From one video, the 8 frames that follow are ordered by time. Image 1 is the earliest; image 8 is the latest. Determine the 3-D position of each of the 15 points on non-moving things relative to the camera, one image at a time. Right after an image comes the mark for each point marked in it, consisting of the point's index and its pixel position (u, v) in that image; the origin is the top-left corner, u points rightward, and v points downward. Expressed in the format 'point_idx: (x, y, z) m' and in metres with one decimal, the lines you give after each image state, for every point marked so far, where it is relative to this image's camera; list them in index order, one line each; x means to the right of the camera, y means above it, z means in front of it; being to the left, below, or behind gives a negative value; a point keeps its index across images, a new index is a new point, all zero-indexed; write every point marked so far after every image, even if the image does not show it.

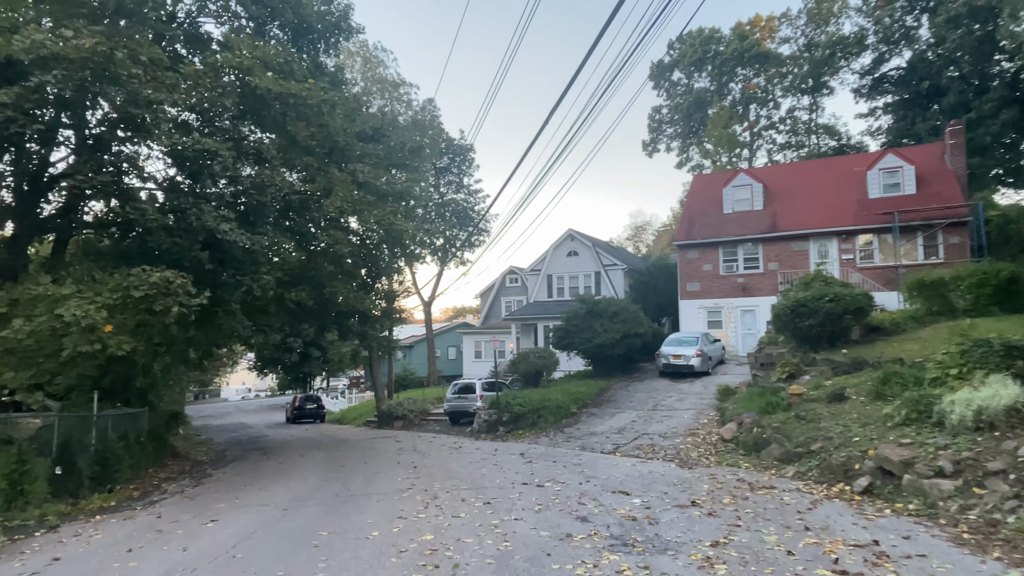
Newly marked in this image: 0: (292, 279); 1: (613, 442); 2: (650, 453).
0: (-6.7, +0.3, +17.8) m
1: (+3.1, -4.7, +18.1) m
2: (+3.8, -4.6, +16.5) m
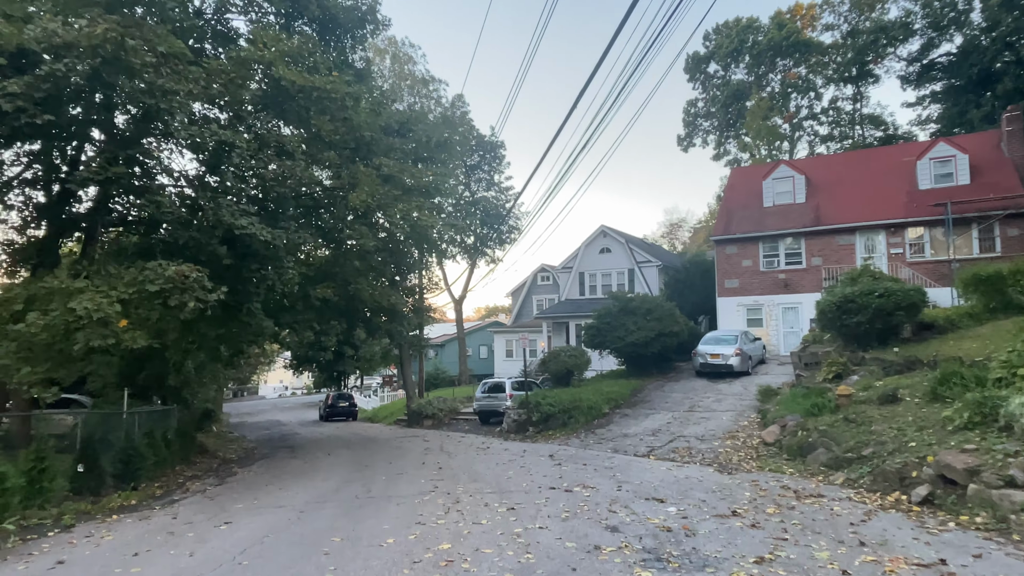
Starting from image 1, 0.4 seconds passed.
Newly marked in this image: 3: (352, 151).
0: (-5.8, +0.4, +17.6) m
1: (+3.9, -4.6, +17.3) m
2: (+4.6, -4.5, +15.6) m
3: (-4.7, +4.0, +17.5) m
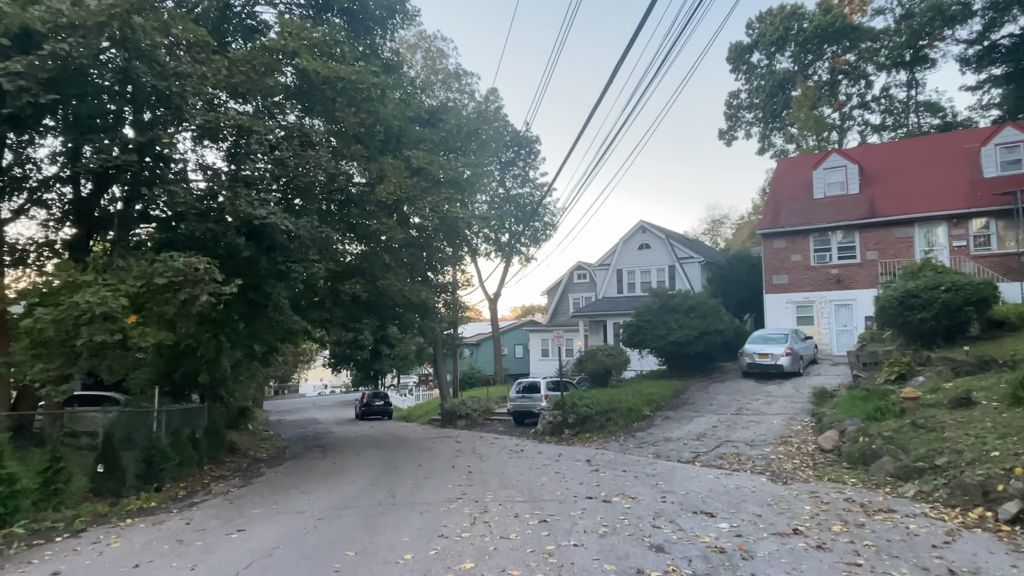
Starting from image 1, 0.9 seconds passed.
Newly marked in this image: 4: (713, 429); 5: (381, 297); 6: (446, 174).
0: (-4.9, +0.5, +17.1) m
1: (+4.9, -4.5, +16.2) m
2: (+5.4, -4.3, +14.5) m
3: (-3.7, +4.1, +16.9) m
4: (+6.1, -4.3, +18.2) m
5: (-4.0, -0.3, +18.1) m
6: (-2.0, +3.5, +17.8) m
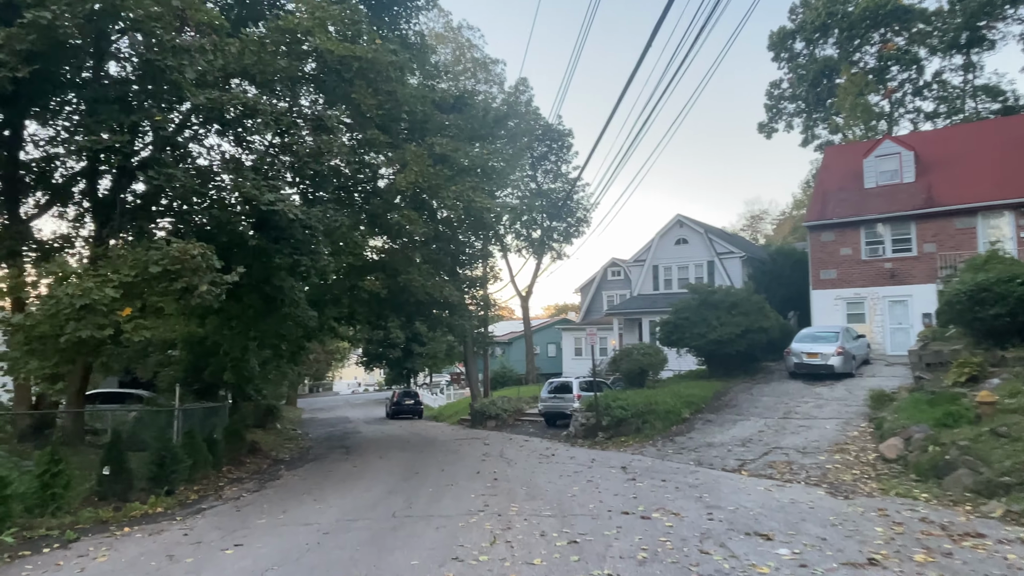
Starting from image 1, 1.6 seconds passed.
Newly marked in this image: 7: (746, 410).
0: (-4.1, +0.6, +16.3) m
1: (+5.6, -4.3, +14.9) m
2: (+6.1, -4.1, +13.2) m
3: (-3.0, +4.3, +16.1) m
4: (+7.0, -4.2, +16.9) m
5: (-3.2, -0.1, +17.3) m
6: (-1.2, +3.6, +16.9) m
7: (+7.7, -4.0, +19.5) m
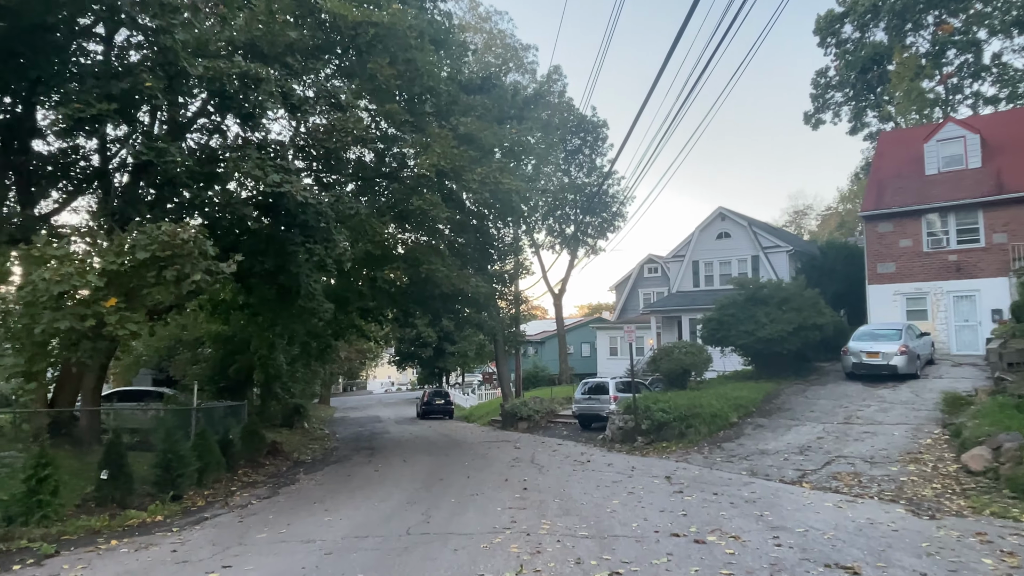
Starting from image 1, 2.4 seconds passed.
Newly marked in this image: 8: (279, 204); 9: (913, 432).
0: (-3.3, +0.8, +15.3) m
1: (+6.3, -4.1, +13.3) m
2: (+6.7, -3.9, +11.6) m
3: (-2.2, +4.5, +15.0) m
4: (+7.8, -3.9, +15.3) m
5: (-2.3, 0.0, +16.3) m
6: (-0.4, +3.8, +15.7) m
7: (+8.7, -3.8, +17.8) m
8: (-4.4, +1.6, +11.2) m
9: (+10.4, -3.7, +15.4) m
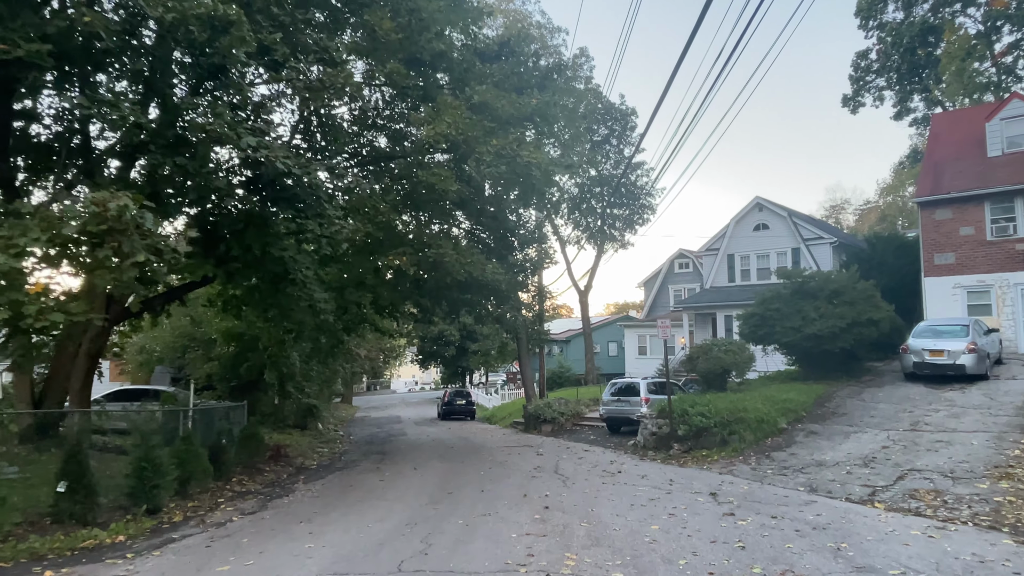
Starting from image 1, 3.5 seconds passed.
0: (-2.8, +1.1, +13.9) m
1: (+6.7, -3.8, +11.4) m
2: (+7.0, -3.6, +9.7) m
3: (-1.7, +4.7, +13.5) m
4: (+8.3, -3.7, +13.3) m
5: (-1.8, +0.3, +14.8) m
6: (+0.1, +4.1, +14.1) m
7: (+9.2, -3.5, +15.9) m
8: (-4.1, +1.8, +9.8) m
9: (+10.8, -3.4, +13.3) m
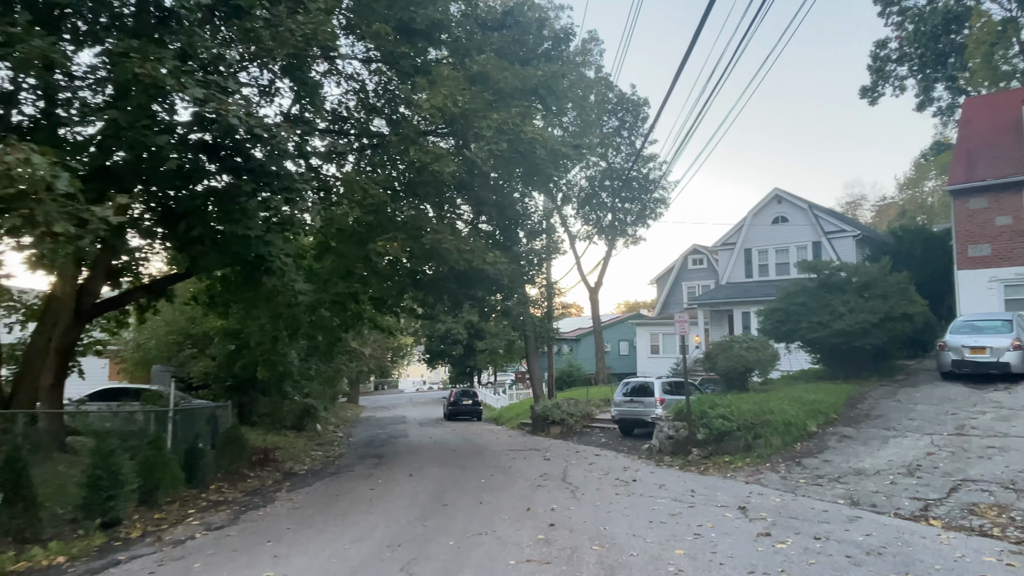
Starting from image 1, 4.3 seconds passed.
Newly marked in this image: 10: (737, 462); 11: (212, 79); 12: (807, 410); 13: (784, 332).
0: (-2.7, +1.3, +12.7) m
1: (+6.8, -3.6, +10.1) m
2: (+7.0, -3.4, +8.4) m
3: (-1.7, +4.9, +12.3) m
4: (+8.4, -3.4, +11.9) m
5: (-1.7, +0.5, +13.6) m
6: (+0.2, +4.3, +12.9) m
7: (+9.3, -3.3, +14.5) m
8: (-4.1, +2.0, +8.6) m
9: (+10.9, -3.2, +11.9) m
10: (+5.1, -4.0, +13.6) m
11: (-4.0, +2.8, +8.4) m
12: (+7.5, -3.1, +15.1) m
13: (+8.8, -1.4, +19.3) m
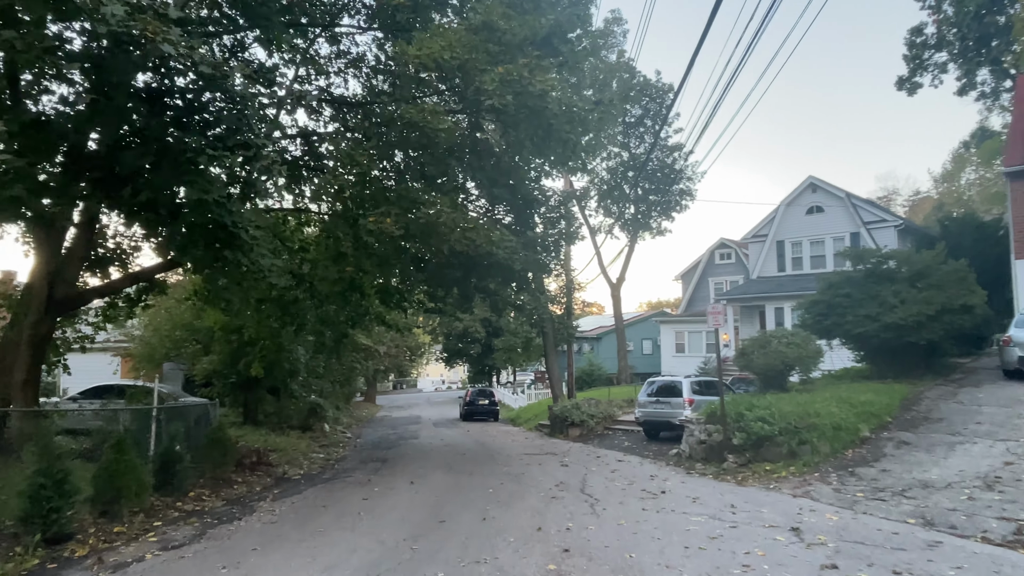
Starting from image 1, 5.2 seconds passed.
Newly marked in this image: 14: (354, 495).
0: (-2.5, +1.6, +11.3) m
1: (+6.9, -3.3, +8.4) m
2: (+7.1, -3.1, +6.7) m
3: (-1.5, +5.2, +10.9) m
4: (+8.6, -3.1, +10.2) m
5: (-1.4, +0.8, +12.2) m
6: (+0.4, +4.6, +11.4) m
7: (+9.6, -3.0, +12.7) m
8: (-4.0, +2.3, +7.4) m
9: (+11.1, -2.9, +10.1) m
10: (+5.4, -3.7, +12.0) m
11: (-3.9, +3.0, +7.1) m
12: (+7.8, -2.8, +13.4) m
13: (+9.2, -1.1, +17.6) m
14: (-2.9, -3.9, +11.0) m
